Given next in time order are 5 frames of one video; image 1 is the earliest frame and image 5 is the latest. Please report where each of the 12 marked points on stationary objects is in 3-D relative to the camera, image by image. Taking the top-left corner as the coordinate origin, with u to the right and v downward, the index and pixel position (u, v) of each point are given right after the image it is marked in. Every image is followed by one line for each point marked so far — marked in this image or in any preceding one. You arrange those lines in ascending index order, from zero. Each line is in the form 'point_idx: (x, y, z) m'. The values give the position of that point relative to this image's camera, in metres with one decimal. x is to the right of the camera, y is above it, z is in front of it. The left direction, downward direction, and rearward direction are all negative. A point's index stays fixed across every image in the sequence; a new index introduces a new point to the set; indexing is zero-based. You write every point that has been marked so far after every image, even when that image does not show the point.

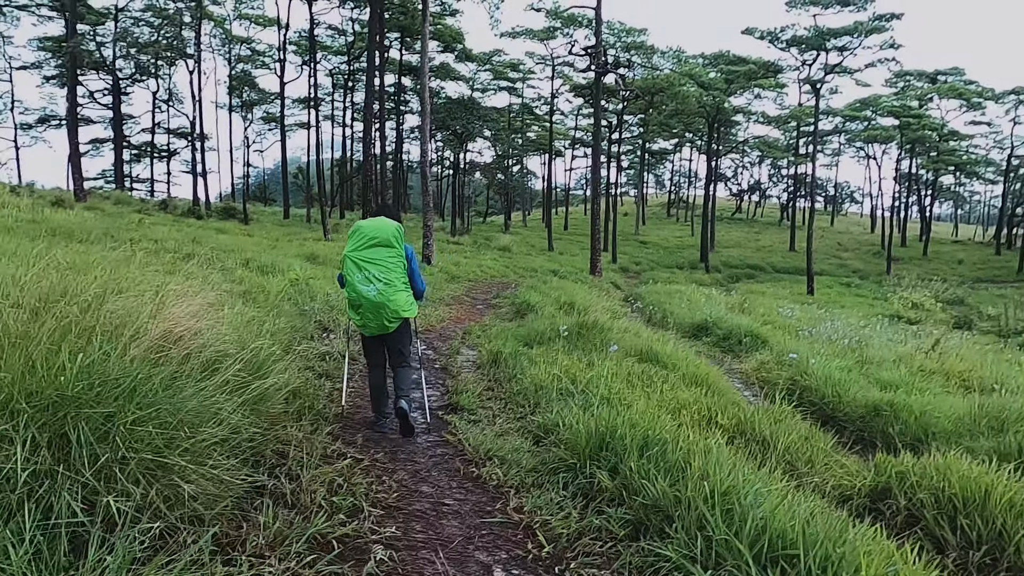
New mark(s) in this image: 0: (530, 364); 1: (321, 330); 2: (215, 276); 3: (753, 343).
0: (+0.2, -0.7, +6.5) m
1: (-2.2, -0.5, +7.6) m
2: (-3.9, +0.2, +8.7) m
3: (+4.4, -1.0, +12.1) m
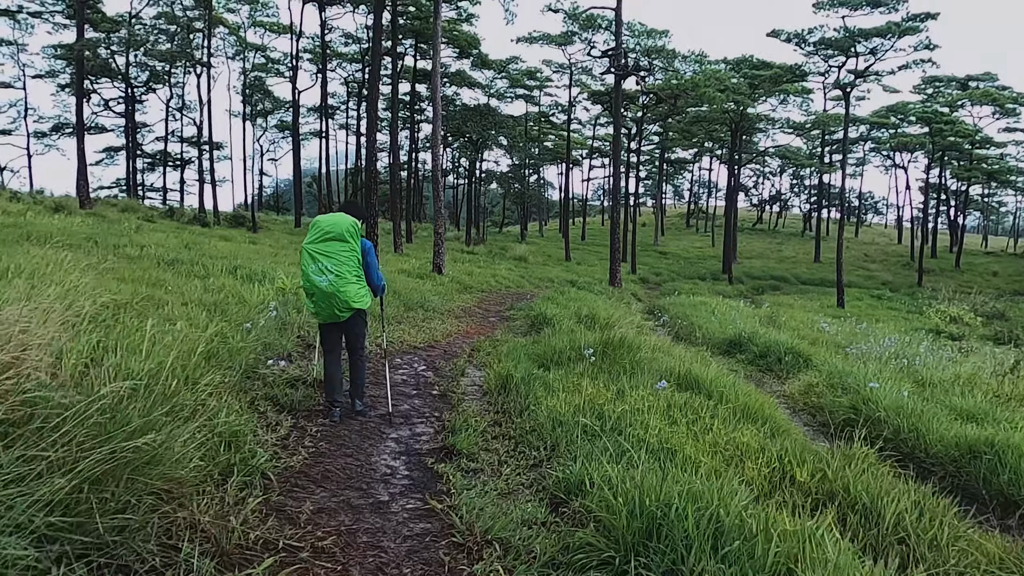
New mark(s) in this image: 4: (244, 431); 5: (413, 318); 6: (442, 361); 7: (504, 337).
0: (+0.3, -0.8, +5.3) m
1: (-2.1, -0.6, +6.5) m
2: (-3.8, 0.0, +7.7) m
3: (+4.7, -1.2, +10.8) m
4: (-1.4, -0.7, +3.4) m
5: (-1.6, -0.5, +10.5) m
6: (-0.8, -0.8, +7.7) m
7: (-0.1, -0.8, +10.1) m
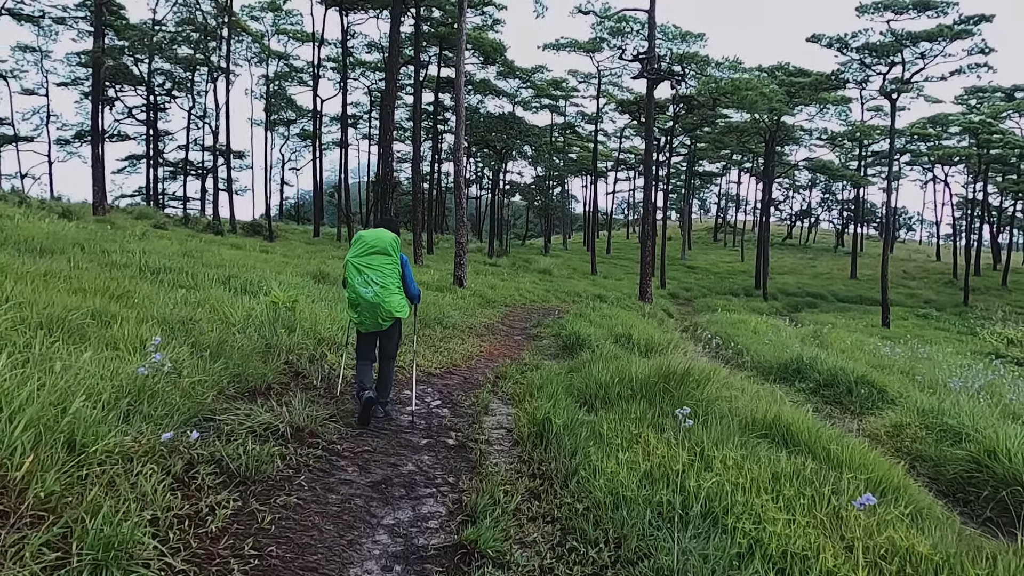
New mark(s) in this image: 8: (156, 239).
0: (+0.5, -1.0, +4.0) m
1: (-1.8, -0.7, +5.2) m
2: (-3.5, -0.1, +6.5) m
3: (+5.1, -1.5, +9.3) m
4: (-1.2, -0.8, +2.1) m
5: (-1.2, -0.7, +9.2) m
6: (-0.5, -1.0, +6.3) m
7: (+0.3, -1.0, +8.8) m
8: (-8.8, +1.2, +16.3) m
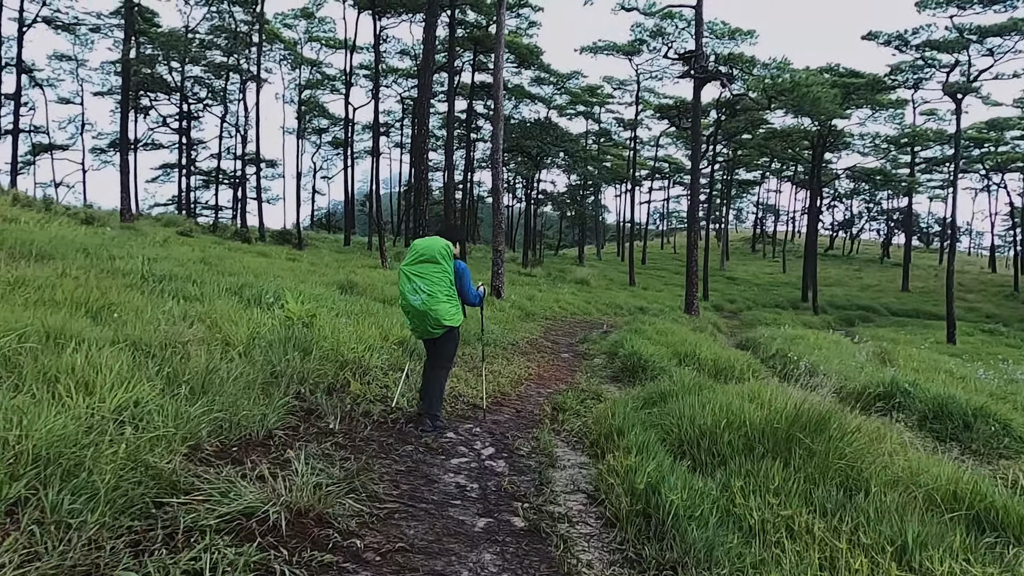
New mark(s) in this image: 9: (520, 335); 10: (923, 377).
0: (+0.9, -1.0, +2.6) m
1: (-1.3, -0.8, +3.9) m
2: (-2.9, -0.2, +5.3) m
3: (+5.7, -1.7, +7.7) m
4: (-0.9, -0.8, +0.8) m
5: (-0.5, -0.8, +8.0) m
6: (0.0, -1.1, +5.0) m
7: (+0.9, -1.1, +7.4) m
8: (-7.8, +1.0, +15.4) m
9: (+0.2, -0.8, +11.5) m
10: (+7.5, -1.7, +12.0) m
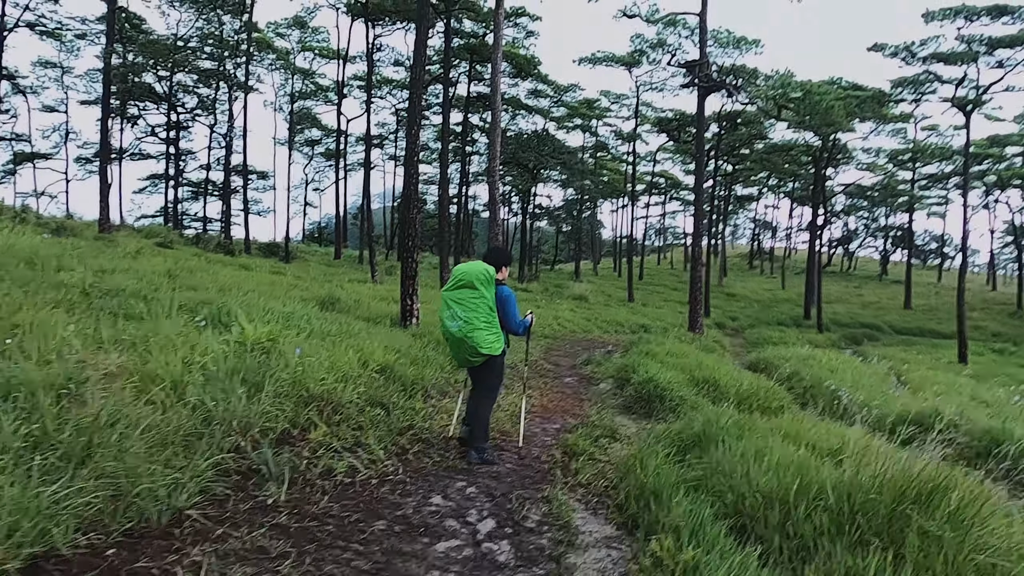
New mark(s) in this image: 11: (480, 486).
0: (+1.0, -1.1, +1.6) m
1: (-1.3, -0.9, +2.9) m
2: (-2.9, -0.3, +4.2) m
3: (+5.7, -1.9, +6.7) m
4: (-0.8, -0.9, -0.3) m
5: (-0.5, -1.0, +6.9) m
6: (+0.1, -1.2, +4.0) m
7: (+0.9, -1.3, +6.4) m
8: (-7.9, +0.7, +14.3) m
9: (+0.1, -1.1, +10.5) m
10: (+7.5, -2.0, +11.0) m
11: (-0.2, -1.2, +4.0) m
